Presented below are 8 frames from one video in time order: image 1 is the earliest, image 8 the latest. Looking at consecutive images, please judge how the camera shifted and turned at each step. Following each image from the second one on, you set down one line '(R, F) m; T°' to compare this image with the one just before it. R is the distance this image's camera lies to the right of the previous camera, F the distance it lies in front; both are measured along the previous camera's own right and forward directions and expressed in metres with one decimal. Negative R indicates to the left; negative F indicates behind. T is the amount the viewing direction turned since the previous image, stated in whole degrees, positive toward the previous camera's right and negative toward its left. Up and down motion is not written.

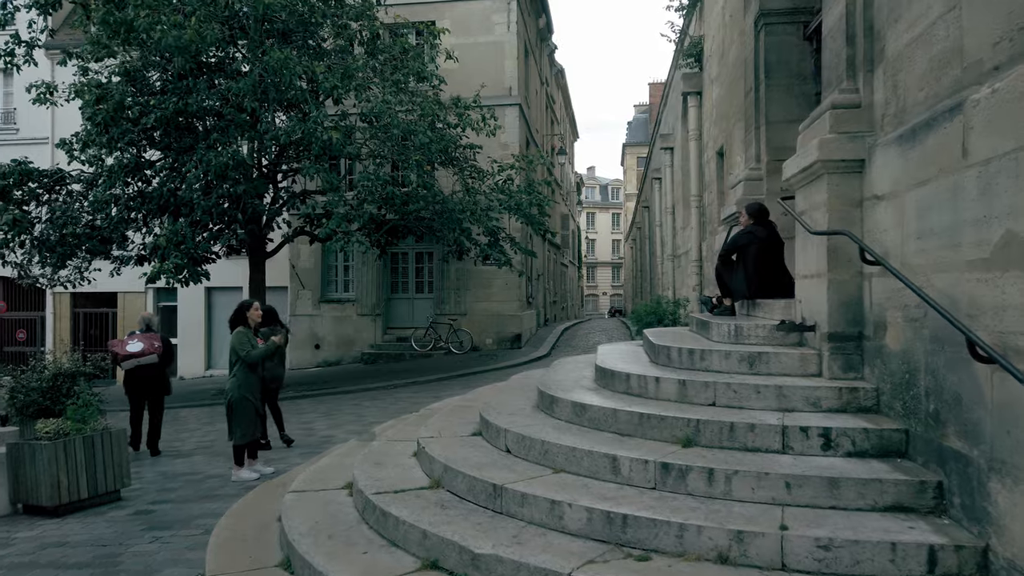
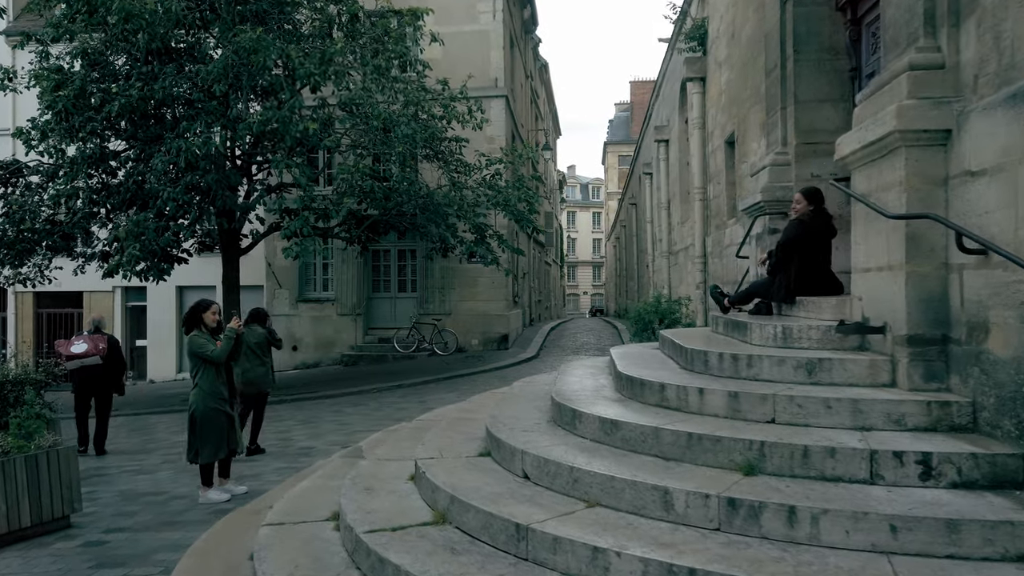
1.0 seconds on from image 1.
(-0.2, +0.8) m; +2°
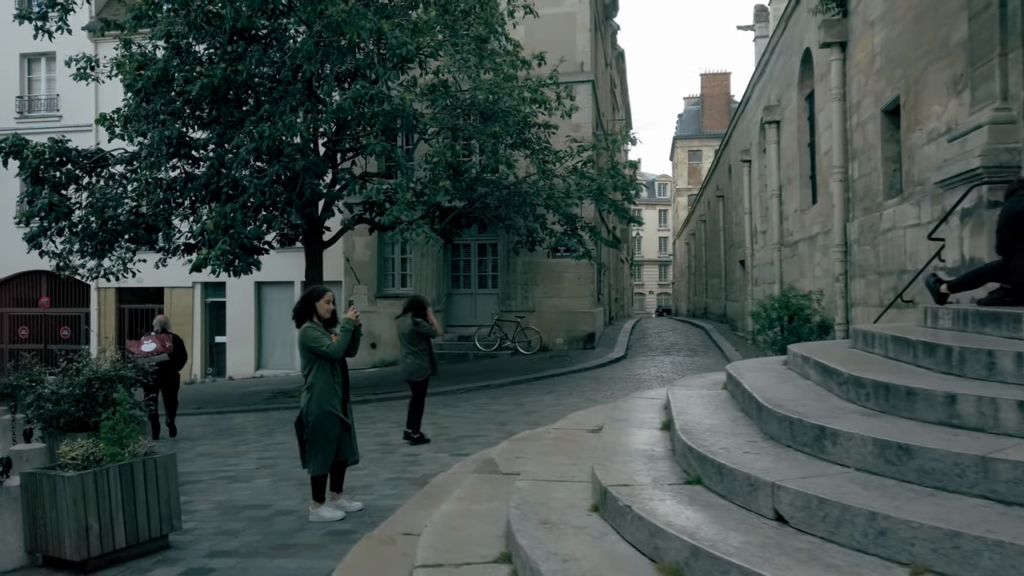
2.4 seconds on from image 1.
(-0.8, +1.0) m; -4°
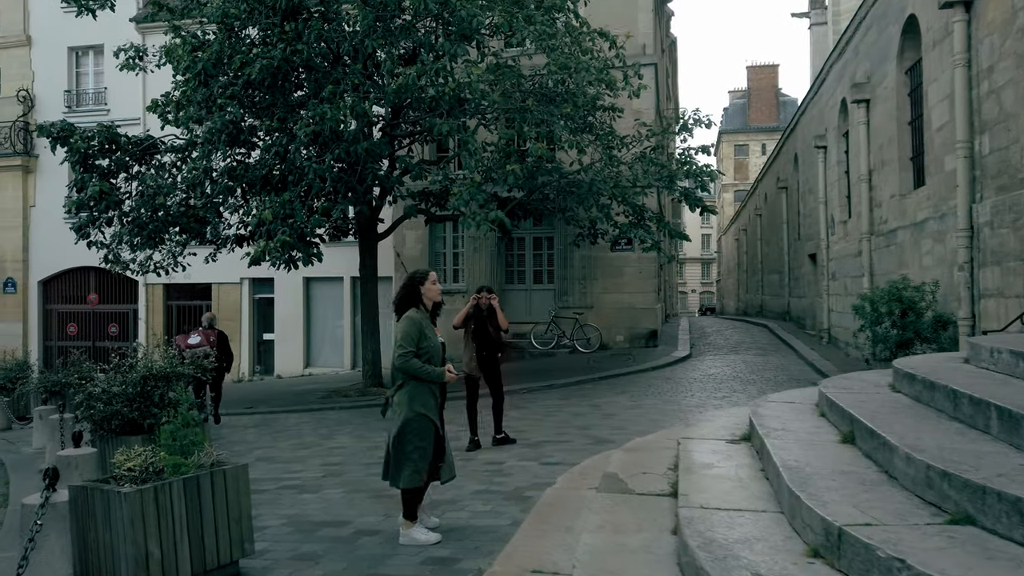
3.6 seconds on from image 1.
(-0.6, +0.9) m; -3°
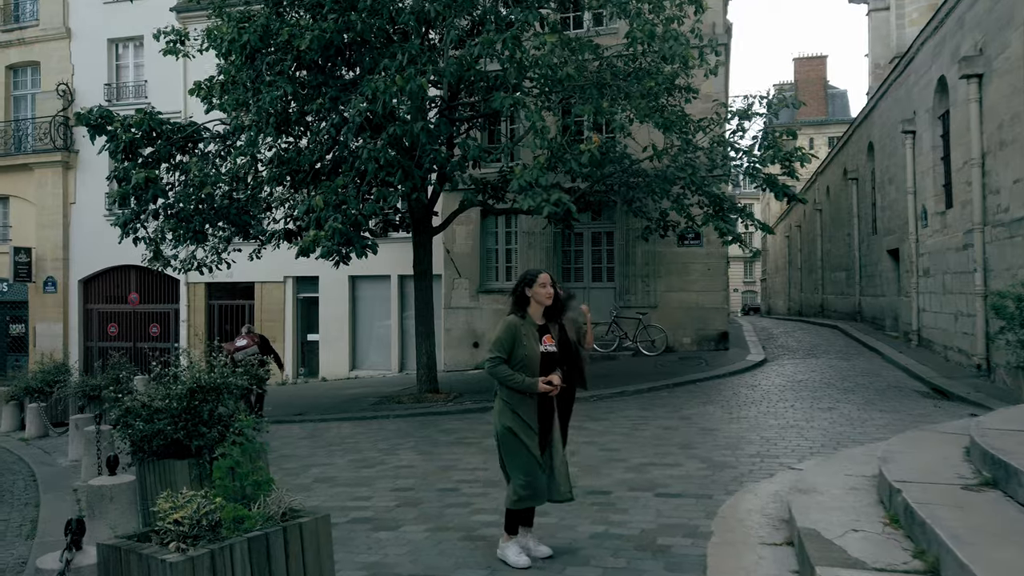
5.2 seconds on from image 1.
(-0.6, +1.2) m; -2°
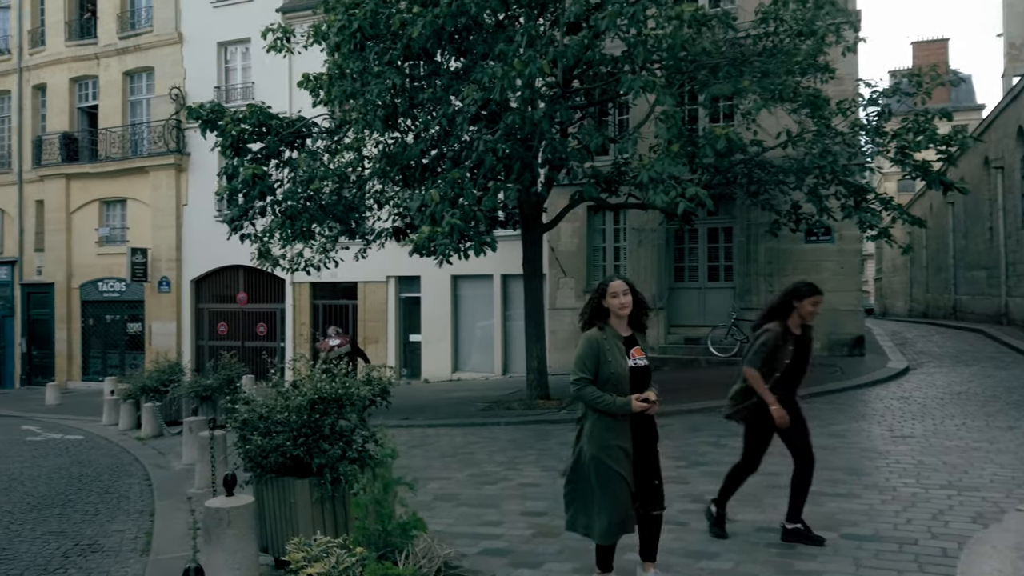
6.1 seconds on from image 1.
(-0.5, +0.8) m; -7°
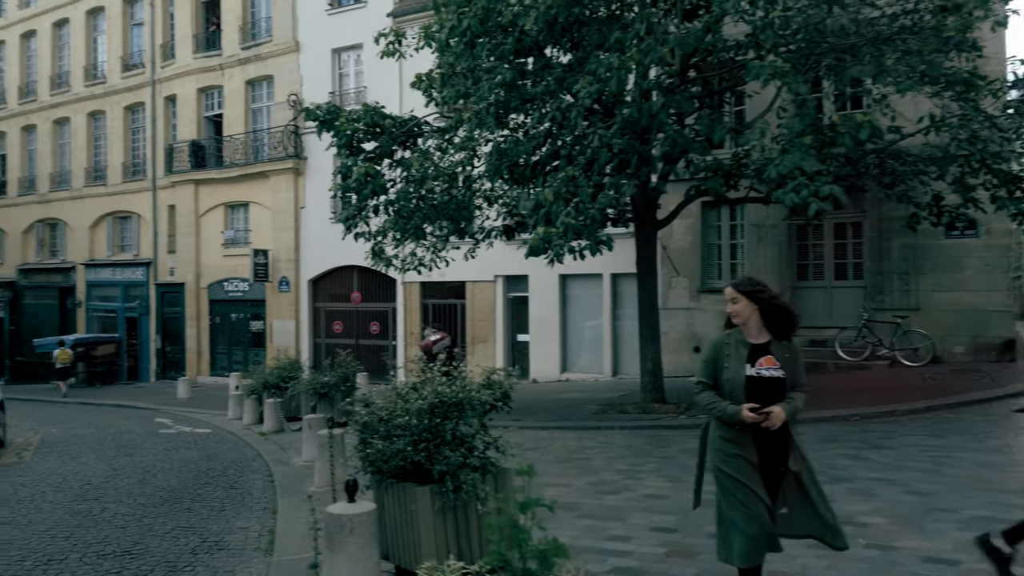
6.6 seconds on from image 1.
(-0.2, +0.3) m; -8°
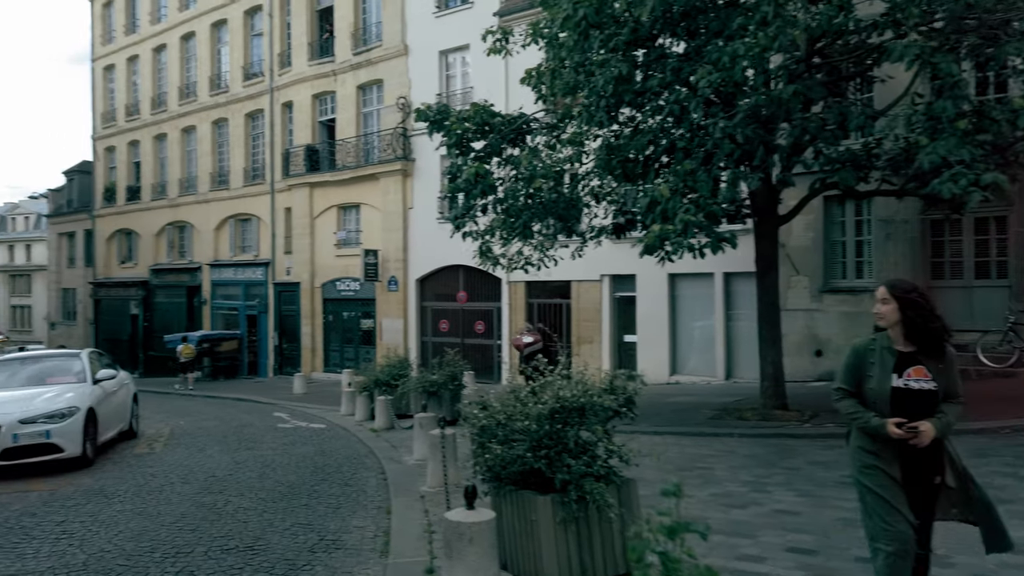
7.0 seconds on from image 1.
(-0.2, +0.3) m; -8°
